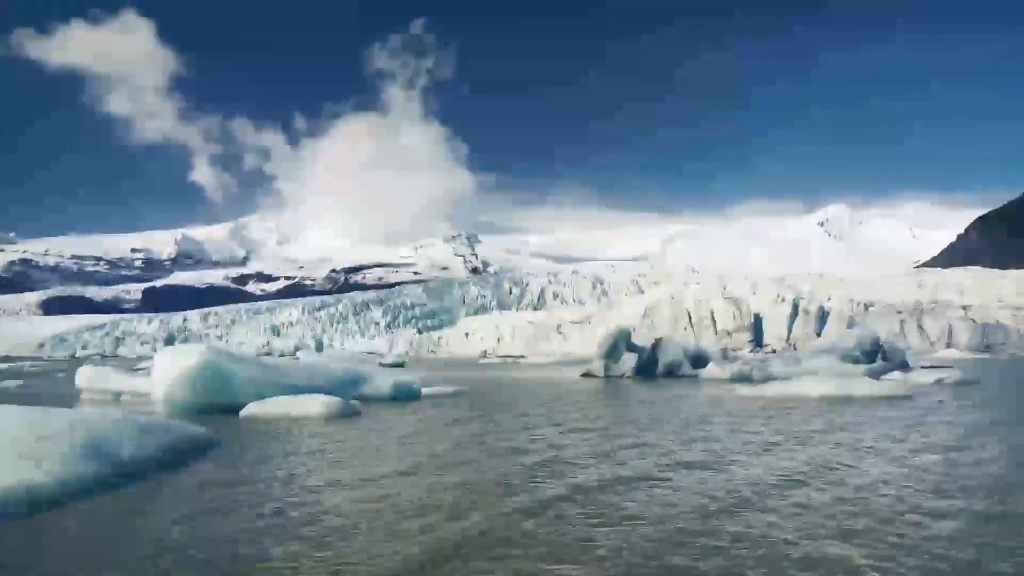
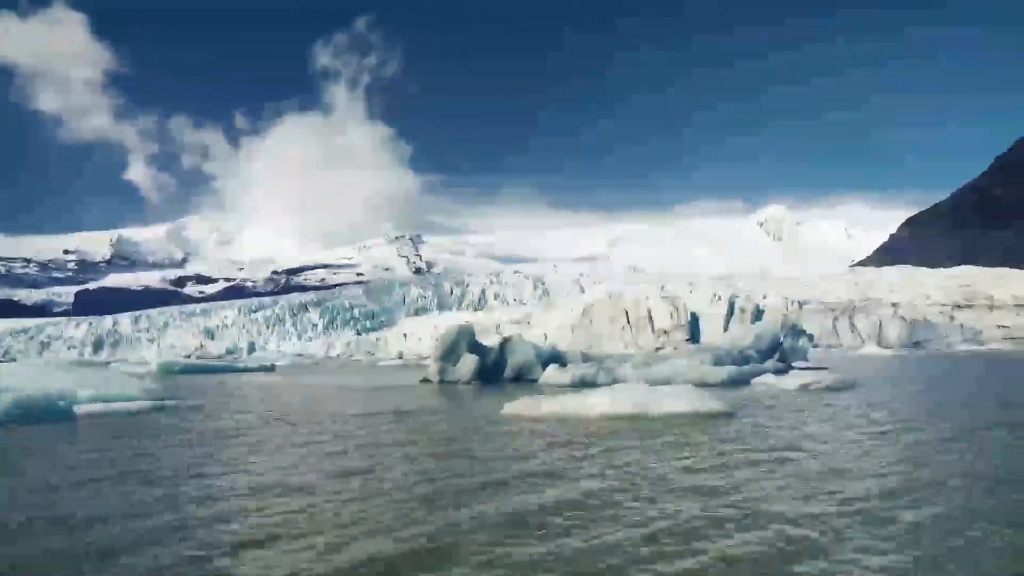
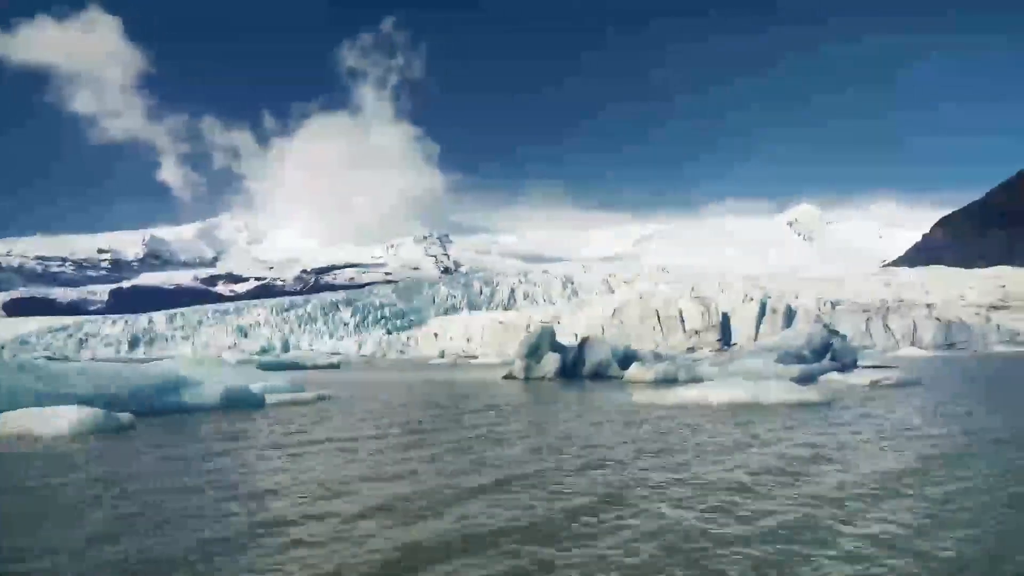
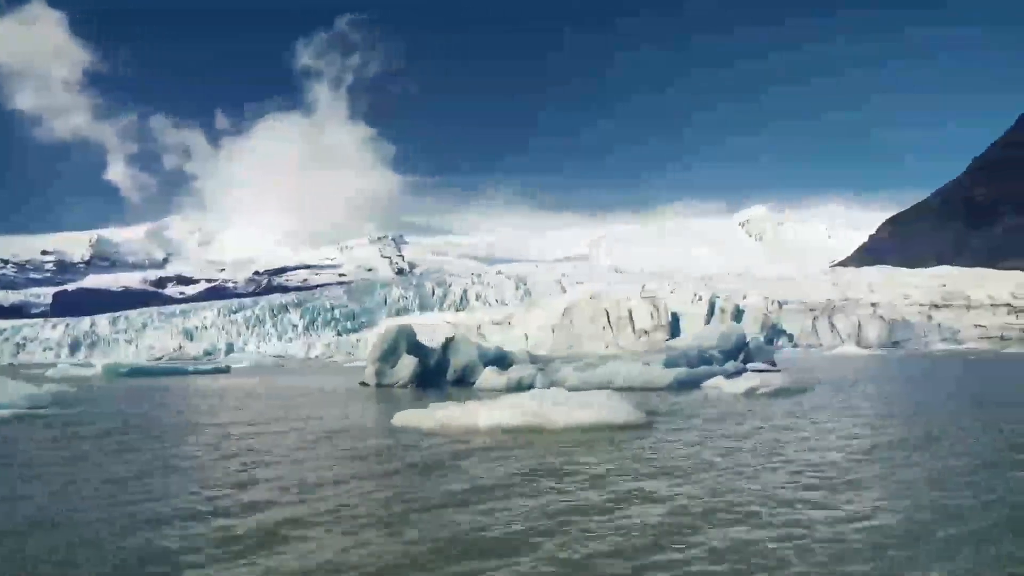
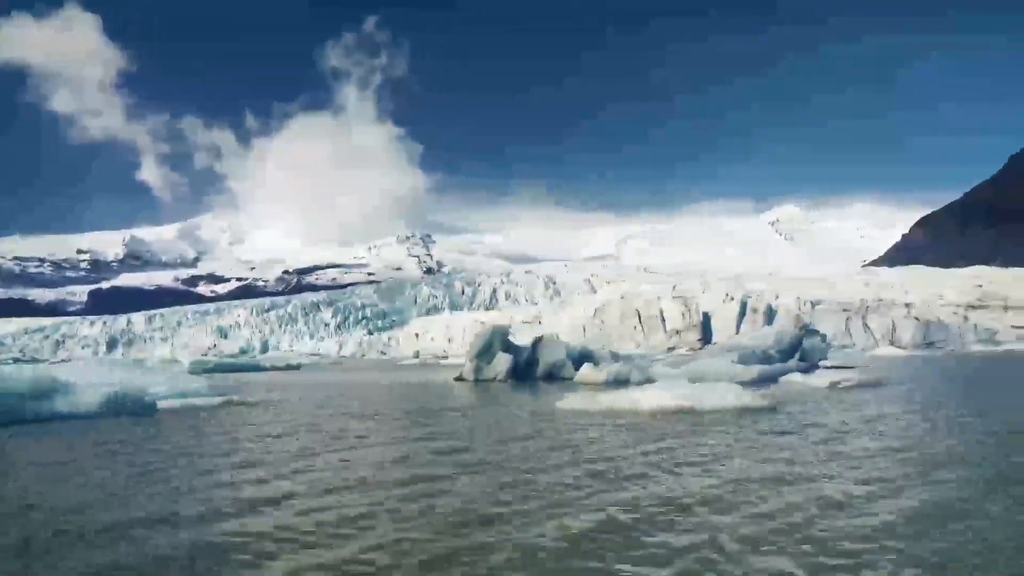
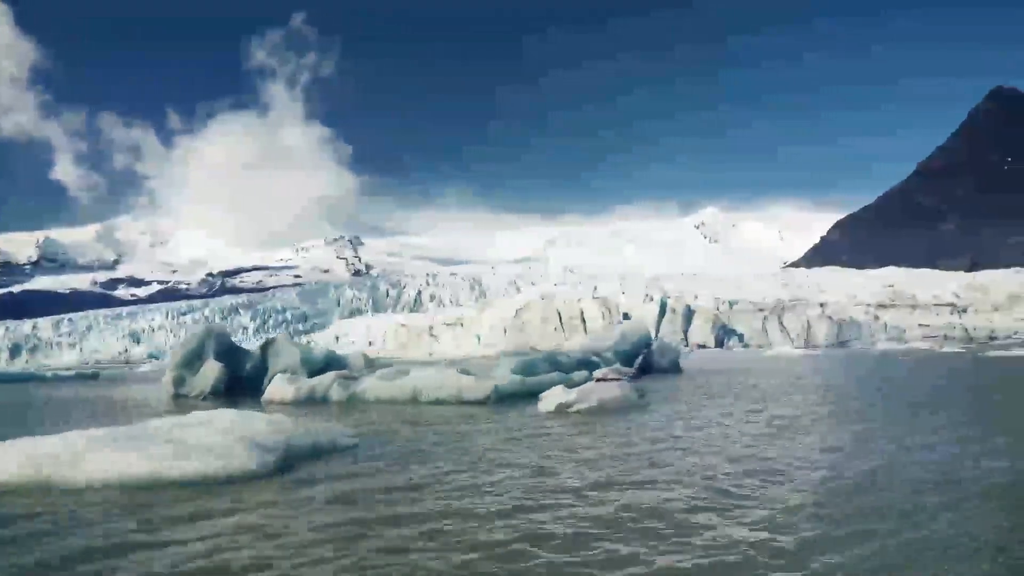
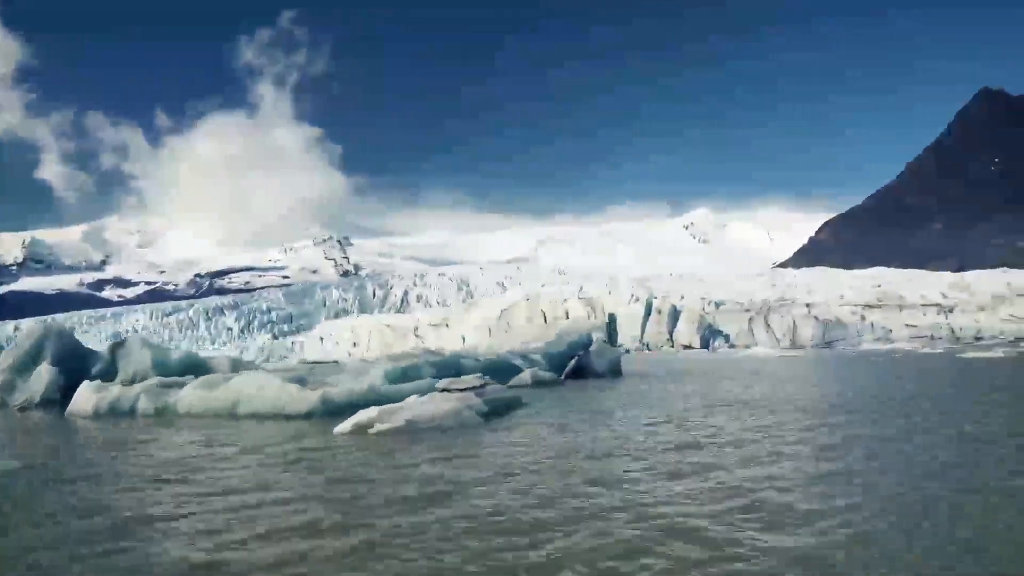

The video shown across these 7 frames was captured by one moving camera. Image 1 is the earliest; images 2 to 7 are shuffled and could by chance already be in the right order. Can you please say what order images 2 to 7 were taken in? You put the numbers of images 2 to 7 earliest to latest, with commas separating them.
3, 5, 2, 4, 6, 7
